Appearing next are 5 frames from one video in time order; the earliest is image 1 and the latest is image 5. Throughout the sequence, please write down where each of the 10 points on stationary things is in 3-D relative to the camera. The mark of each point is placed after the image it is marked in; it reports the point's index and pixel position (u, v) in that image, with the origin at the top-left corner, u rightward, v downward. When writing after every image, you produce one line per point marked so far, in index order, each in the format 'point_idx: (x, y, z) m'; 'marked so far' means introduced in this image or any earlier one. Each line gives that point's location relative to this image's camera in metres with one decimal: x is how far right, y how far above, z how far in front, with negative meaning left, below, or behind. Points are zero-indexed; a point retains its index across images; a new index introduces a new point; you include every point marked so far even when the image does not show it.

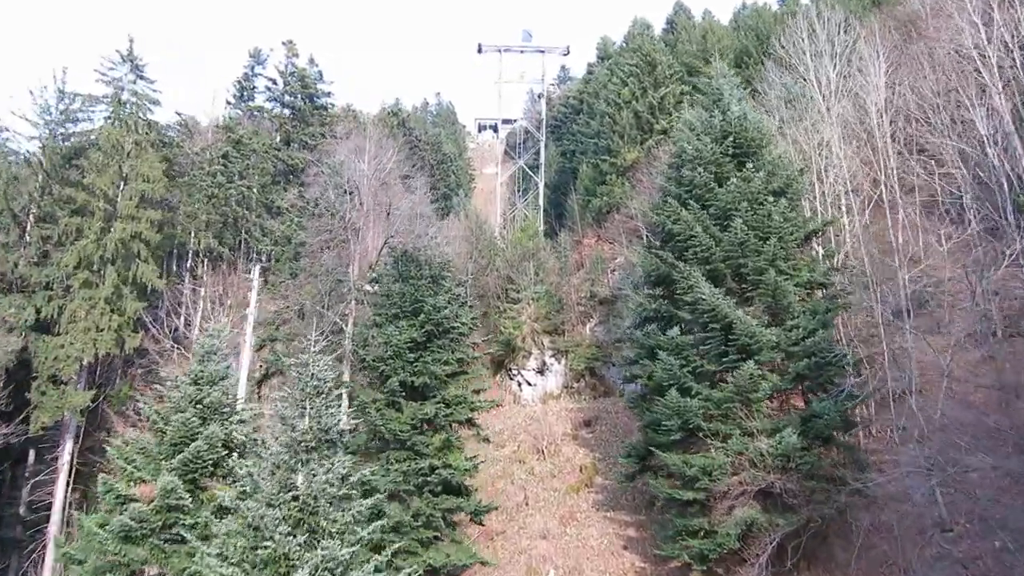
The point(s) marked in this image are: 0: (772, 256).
0: (+4.4, +0.5, +13.5) m
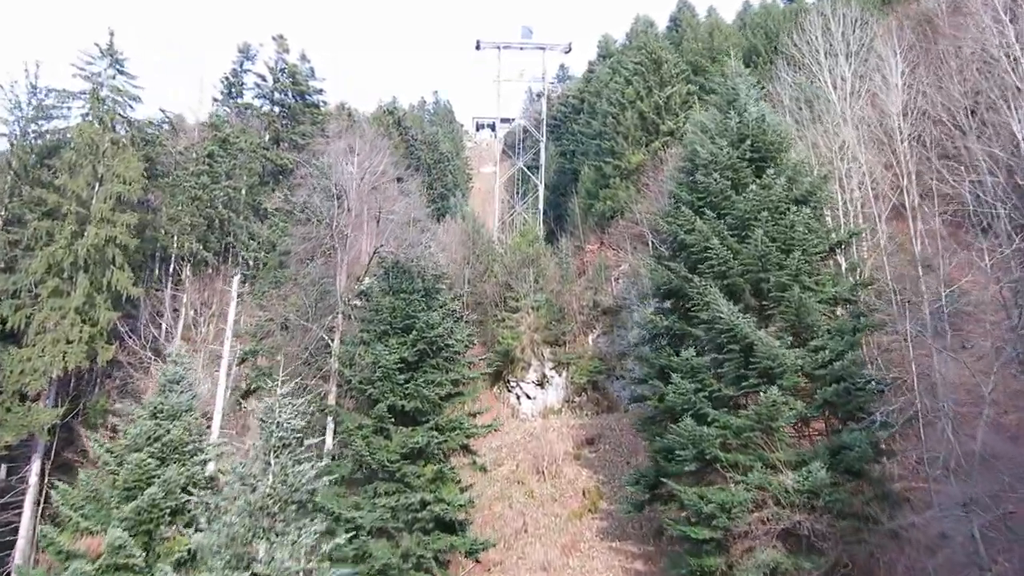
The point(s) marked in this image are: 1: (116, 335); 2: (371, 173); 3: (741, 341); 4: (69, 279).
0: (+4.4, +0.3, +12.4) m
1: (-9.1, -1.1, +18.3) m
2: (-3.0, +2.5, +17.0) m
3: (+3.4, -0.8, +12.0) m
4: (-9.7, +0.2, +17.4) m
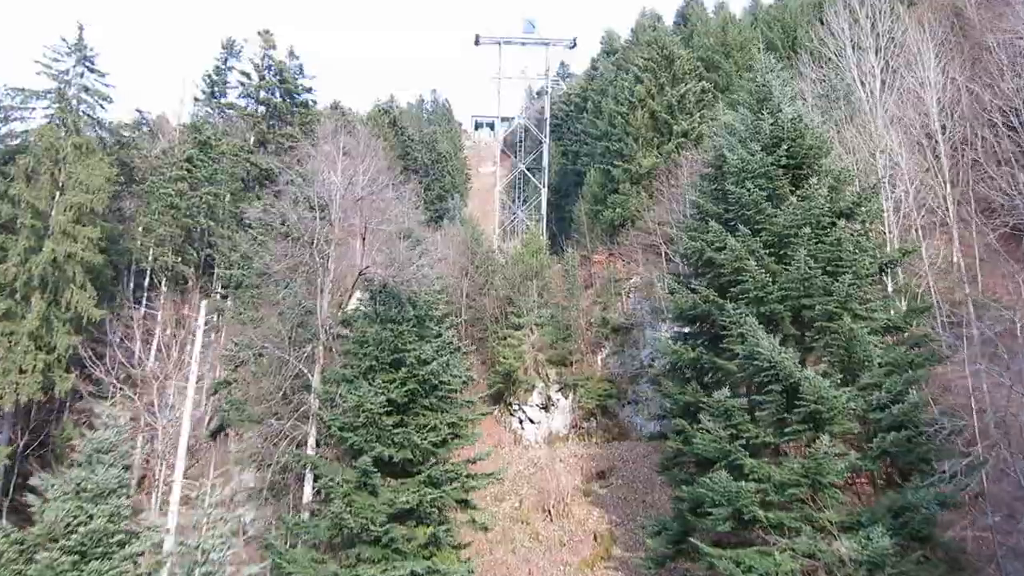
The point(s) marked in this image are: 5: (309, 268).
0: (+4.5, -0.1, +10.7) m
1: (-9.0, -1.5, +16.6) m
2: (-3.0, +2.1, +15.3) m
3: (+3.5, -1.2, +10.3) m
4: (-9.6, -0.2, +15.7) m
5: (-3.6, +0.4, +14.0) m
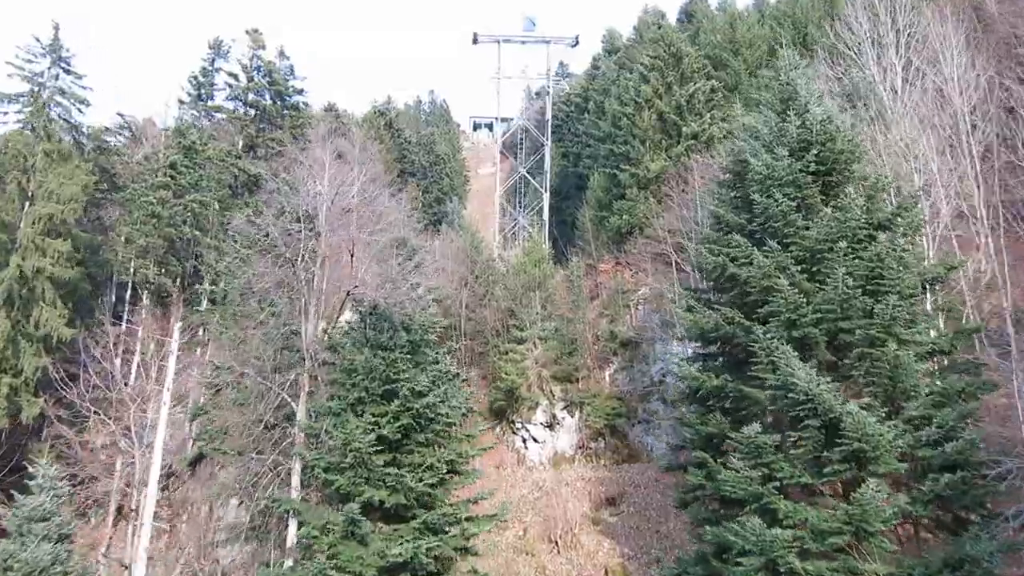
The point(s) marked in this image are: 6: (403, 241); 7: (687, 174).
0: (+4.5, -0.4, +9.6) m
1: (-9.0, -1.8, +15.5) m
2: (-2.9, +1.8, +14.2) m
3: (+3.6, -1.5, +9.2) m
4: (-9.6, -0.5, +14.6) m
5: (-3.5, +0.1, +12.9) m
6: (-2.7, +1.2, +19.9) m
7: (+4.2, +2.8, +19.3) m
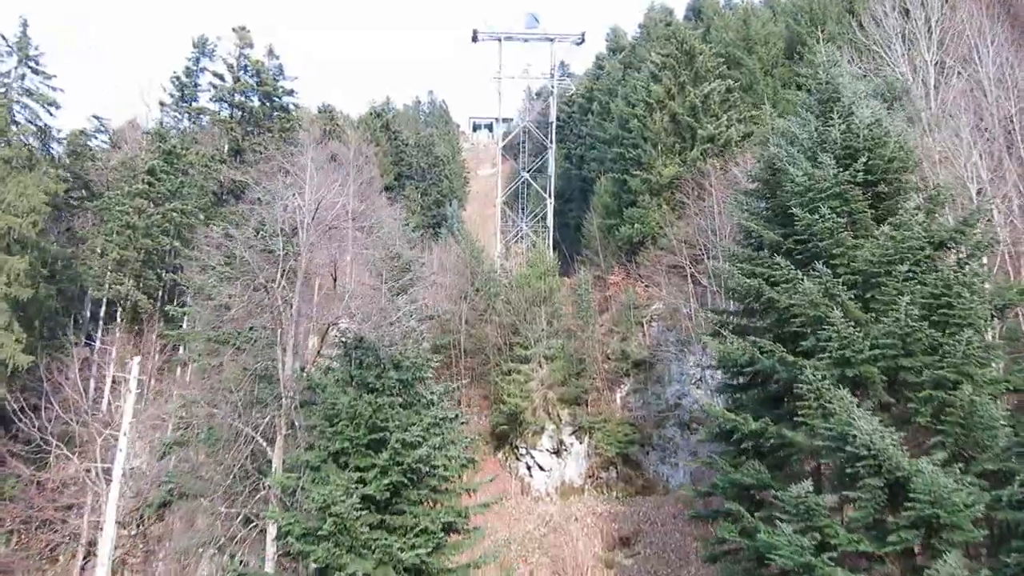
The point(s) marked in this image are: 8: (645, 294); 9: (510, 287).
0: (+4.6, -0.7, +8.2) m
1: (-8.9, -2.2, +14.1) m
2: (-2.8, +1.4, +12.8) m
3: (+3.7, -1.8, +7.8) m
4: (-9.5, -0.9, +13.2) m
5: (-3.5, -0.3, +11.5) m
6: (-2.6, +0.8, +18.5) m
7: (+4.3, +2.4, +17.9) m
8: (+3.1, -0.2, +18.7) m
9: (0.0, 0.0, +19.4) m
